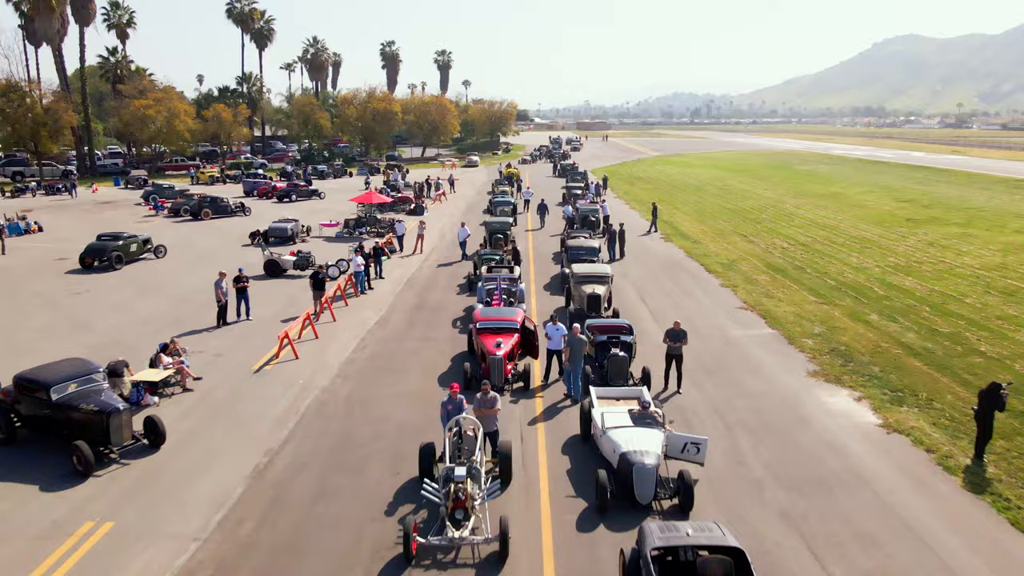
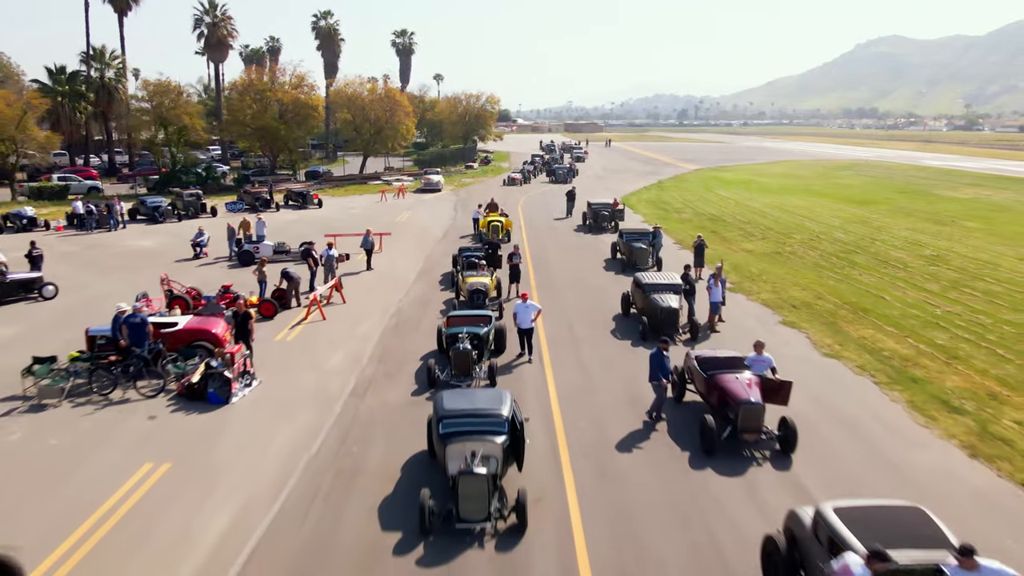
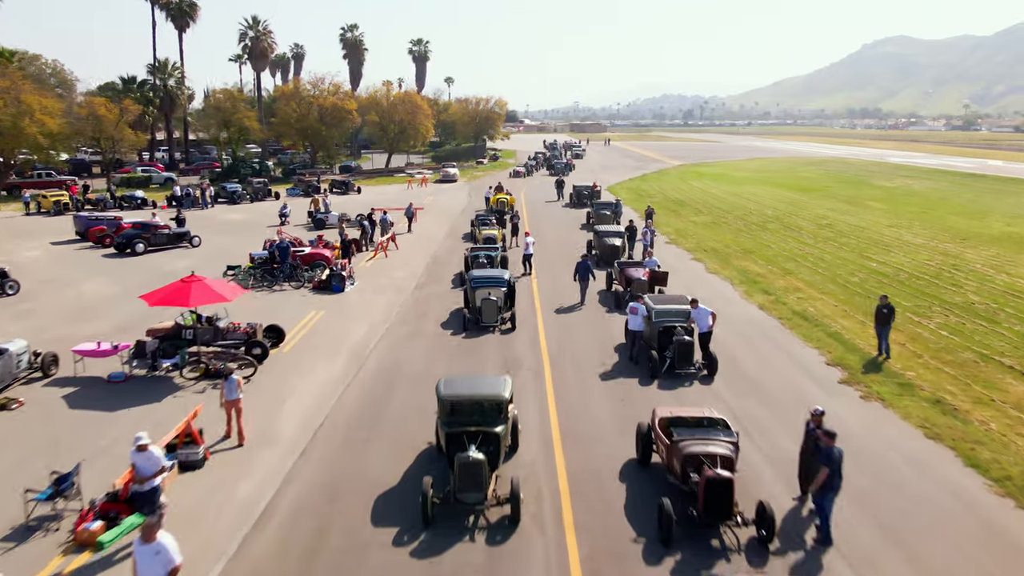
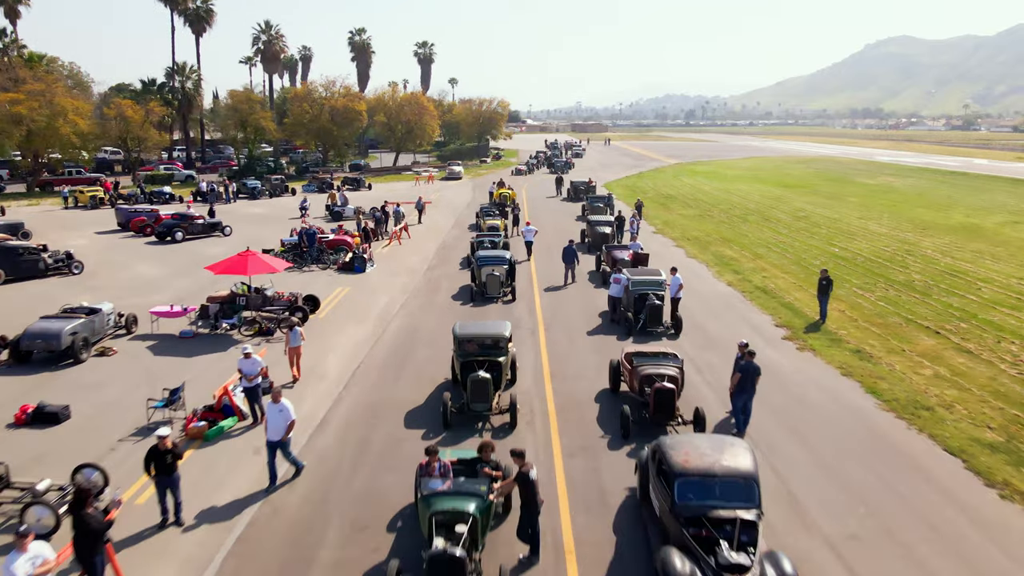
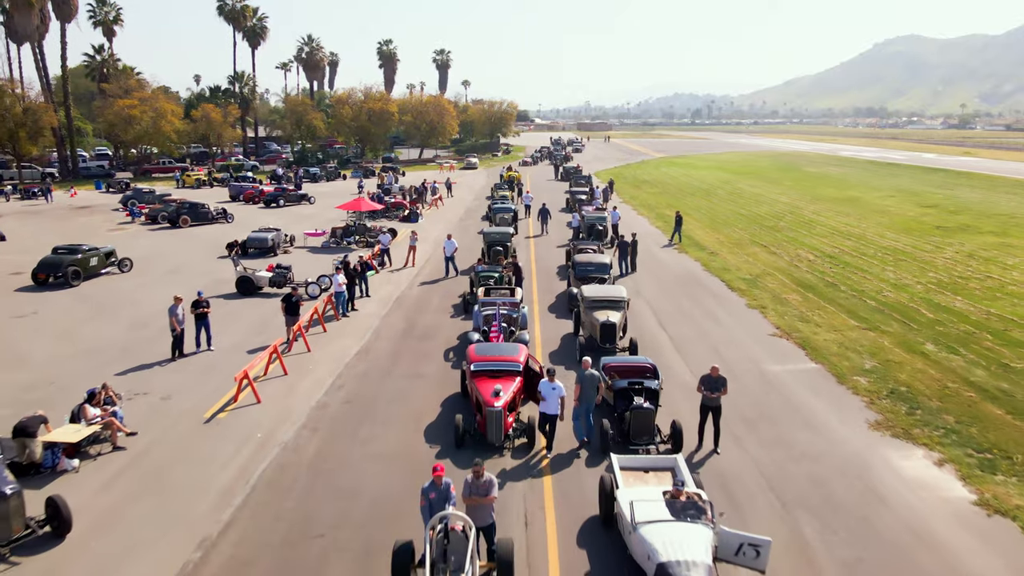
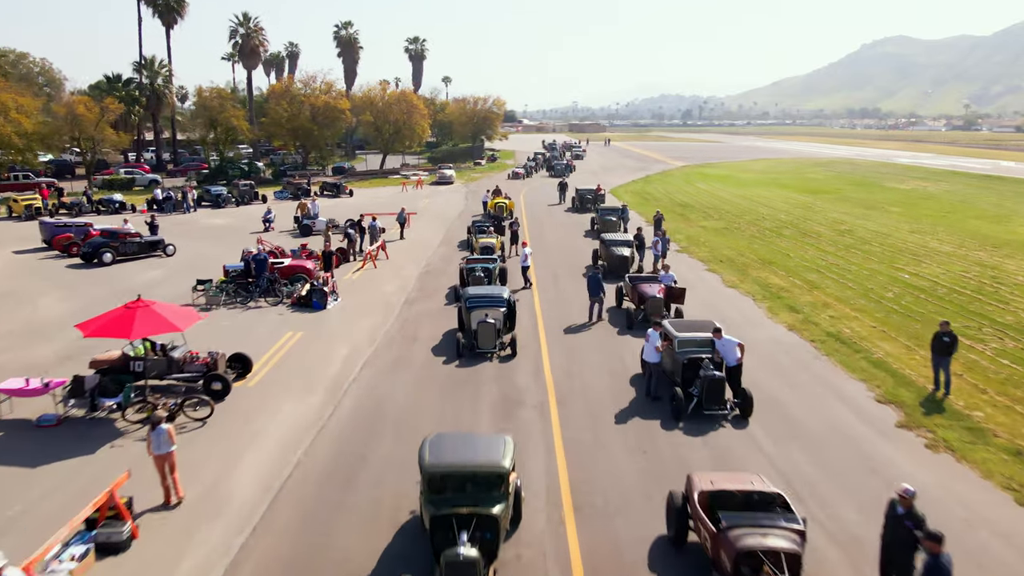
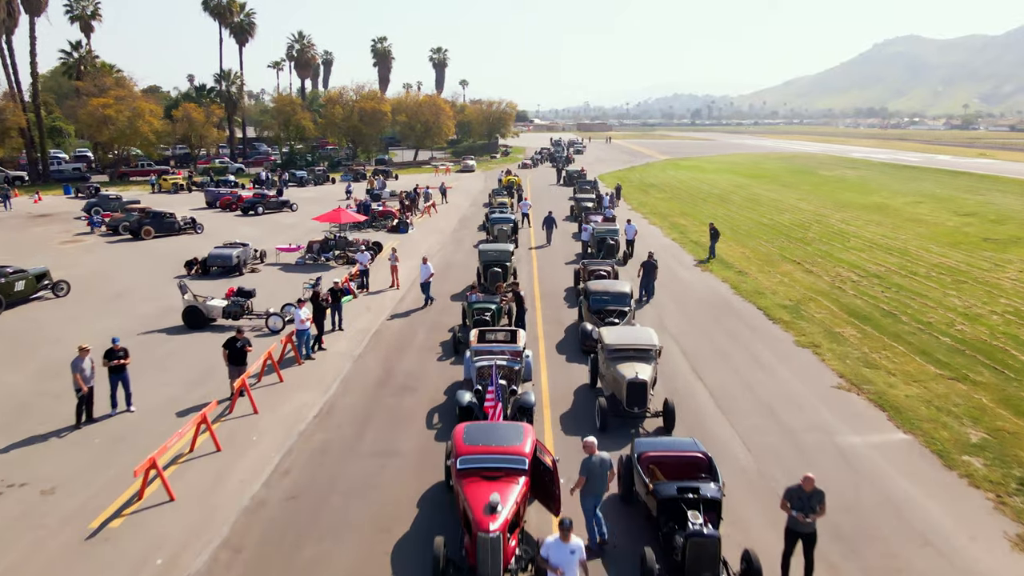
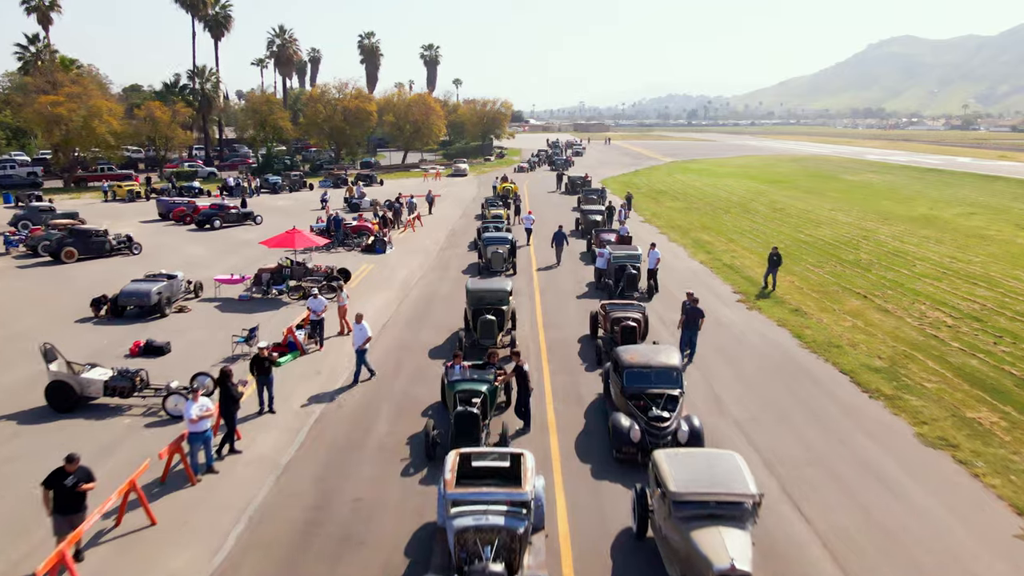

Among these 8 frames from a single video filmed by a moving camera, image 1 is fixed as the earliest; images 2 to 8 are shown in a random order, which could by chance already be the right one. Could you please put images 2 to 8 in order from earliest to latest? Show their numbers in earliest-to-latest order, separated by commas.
5, 7, 8, 4, 3, 6, 2
